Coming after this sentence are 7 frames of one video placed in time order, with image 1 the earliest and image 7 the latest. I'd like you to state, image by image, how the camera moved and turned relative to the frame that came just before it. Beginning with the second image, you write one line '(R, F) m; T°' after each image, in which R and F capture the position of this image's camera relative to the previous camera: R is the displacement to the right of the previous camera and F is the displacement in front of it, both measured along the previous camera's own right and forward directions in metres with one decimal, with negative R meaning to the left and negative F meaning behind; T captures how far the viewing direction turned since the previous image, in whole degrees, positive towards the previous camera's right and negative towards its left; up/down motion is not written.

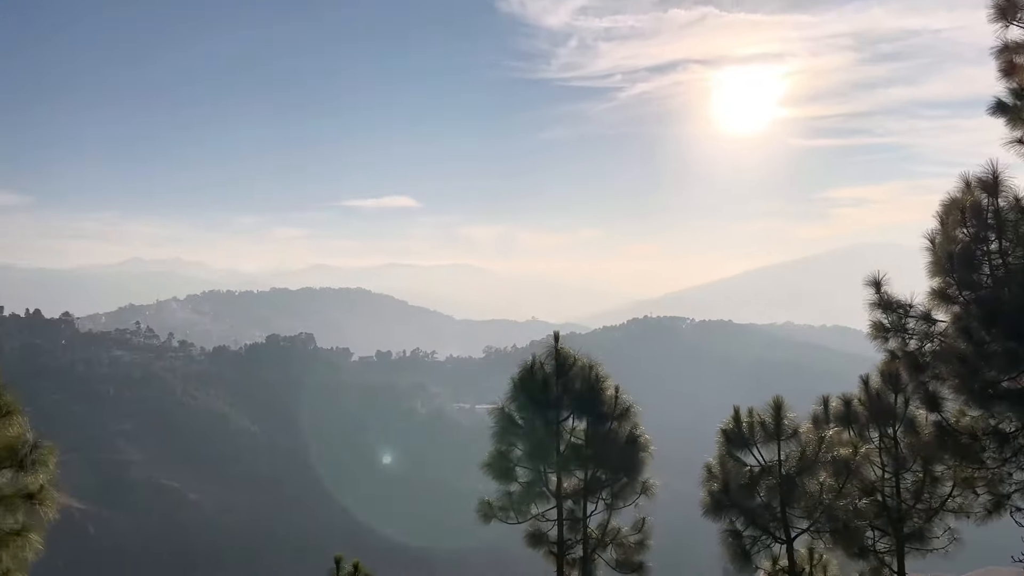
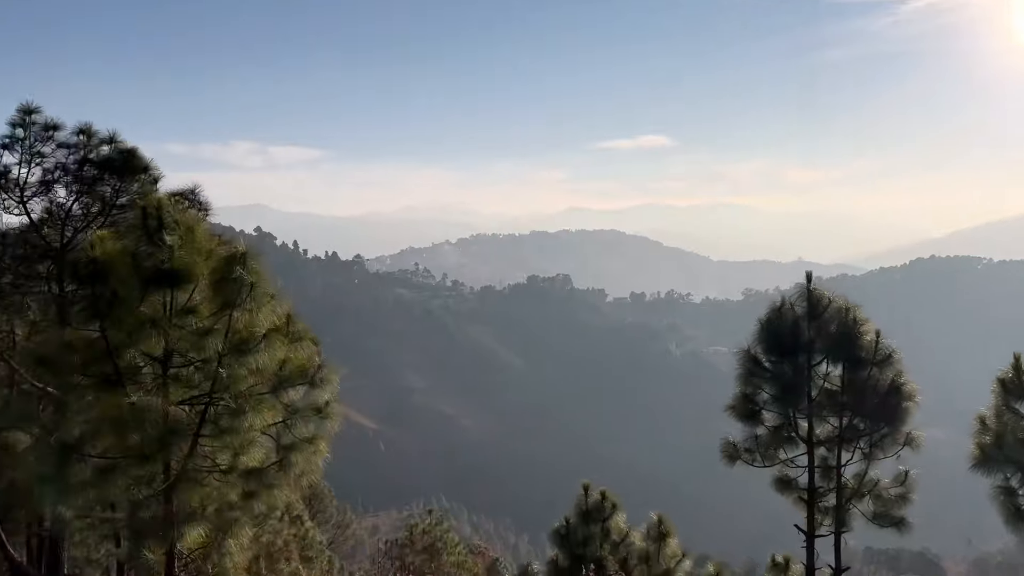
(+0.2, -0.1) m; -18°
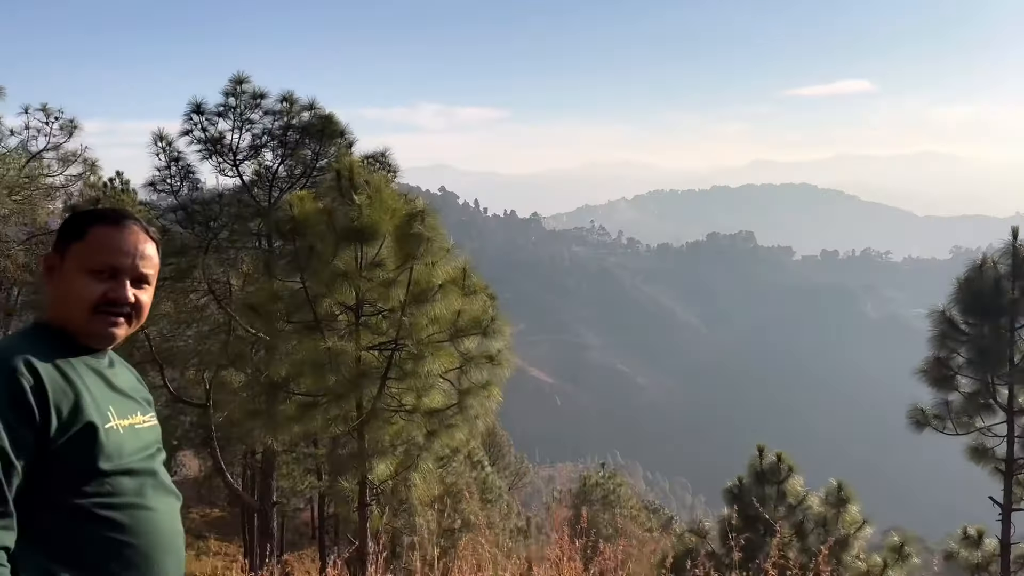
(+0.1, -0.2) m; -12°
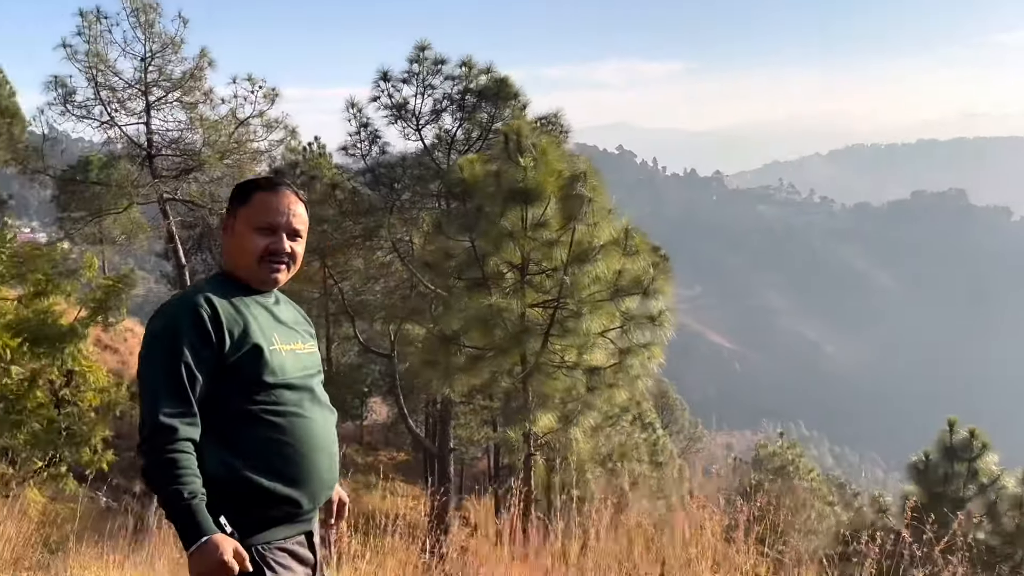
(+0.2, -0.2) m; -12°
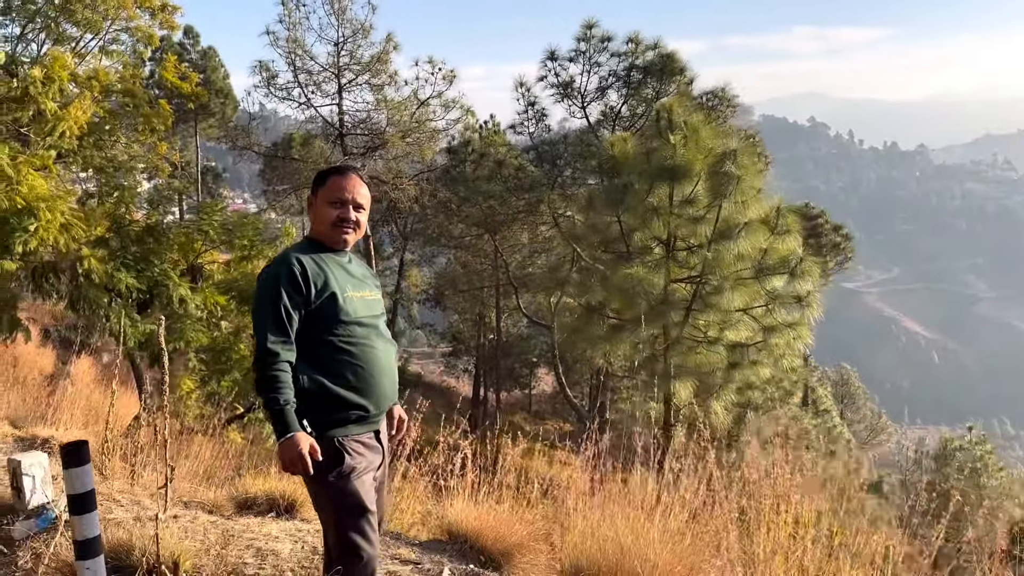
(+0.4, -0.4) m; -12°
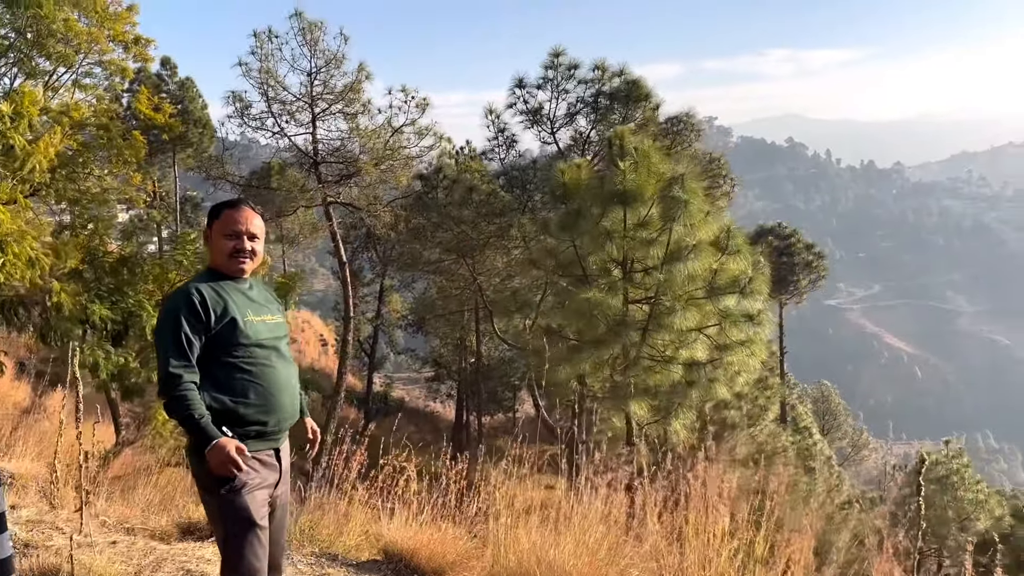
(+0.3, -0.2) m; +1°
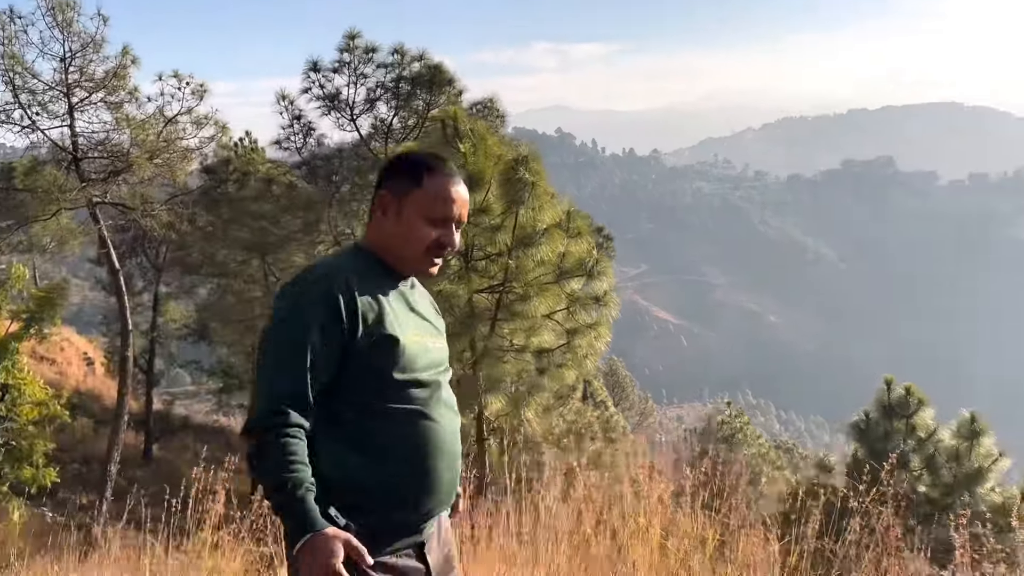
(-0.5, +0.6) m; +15°
